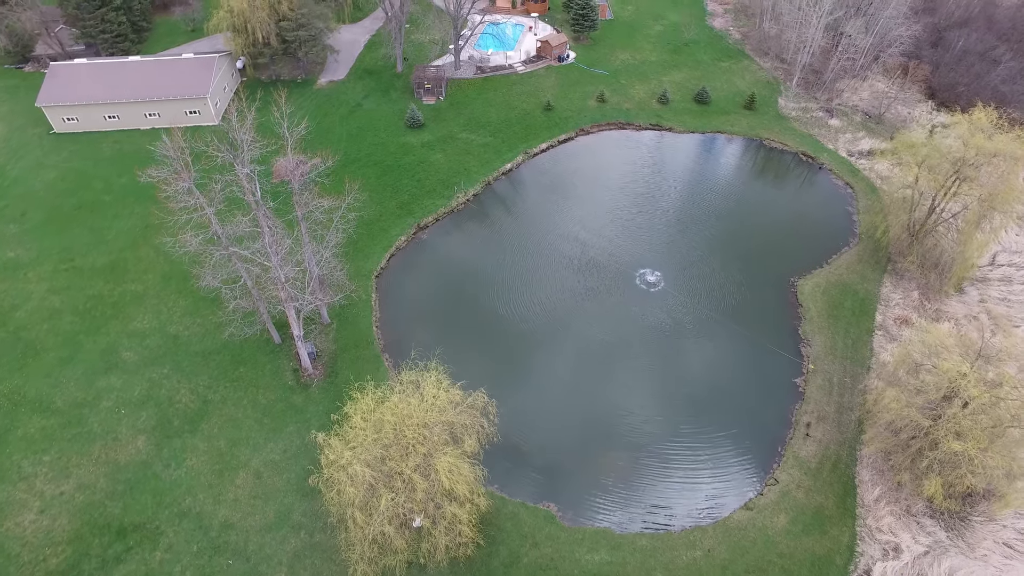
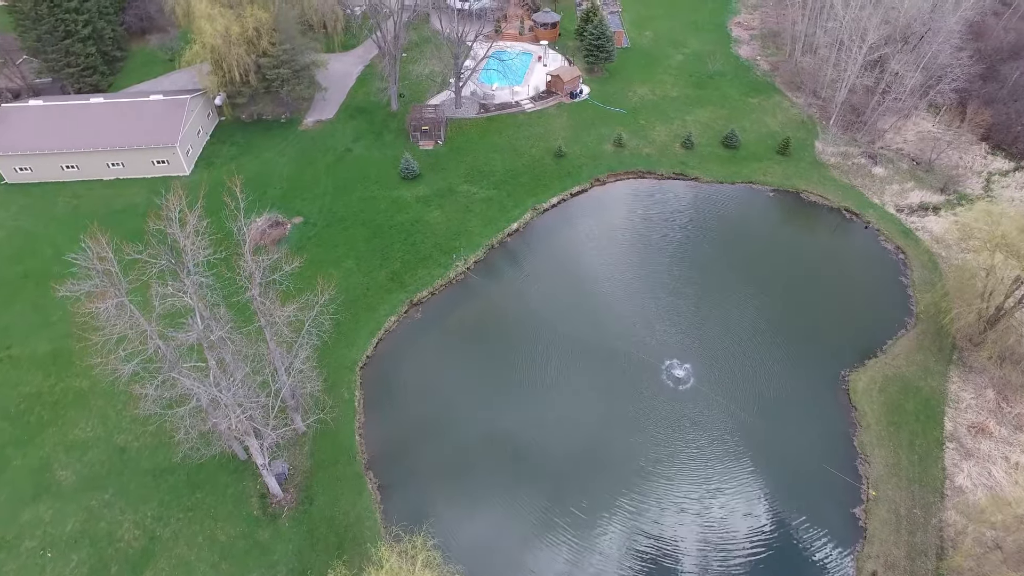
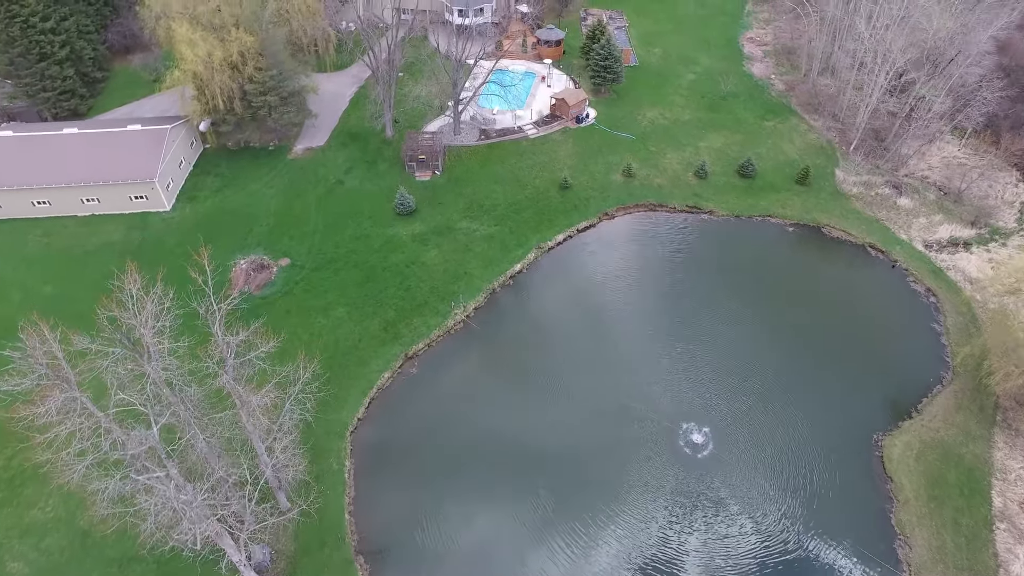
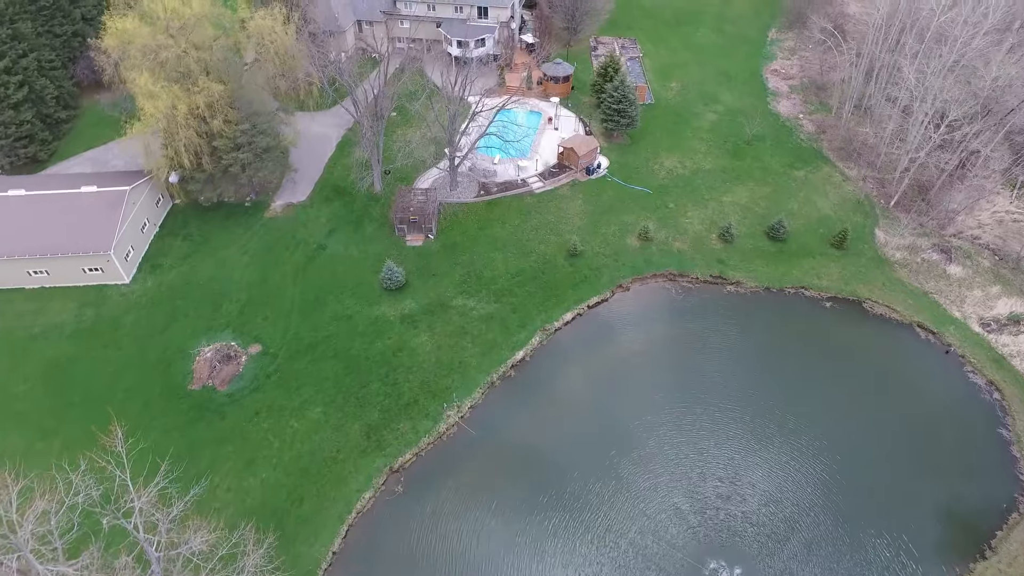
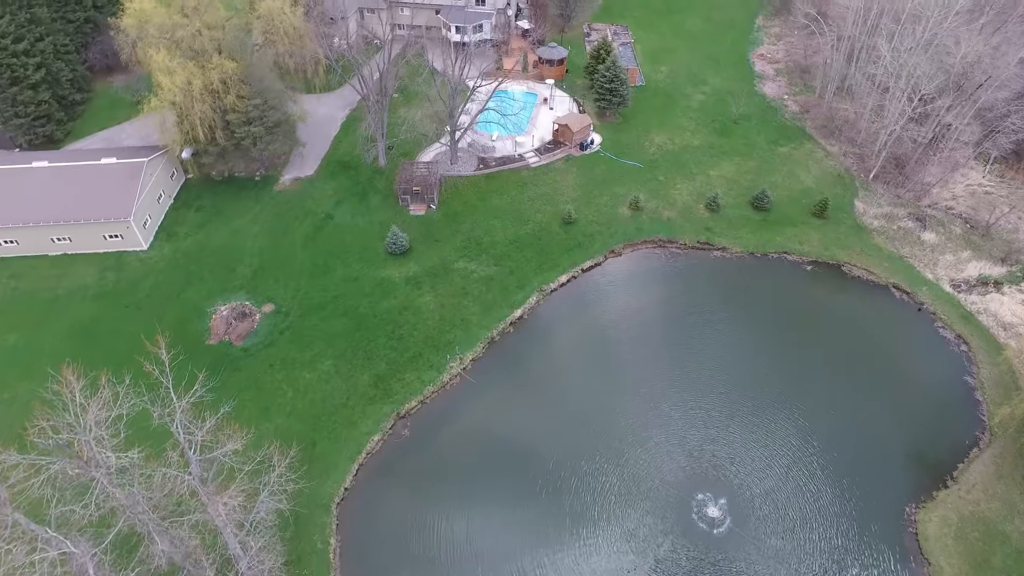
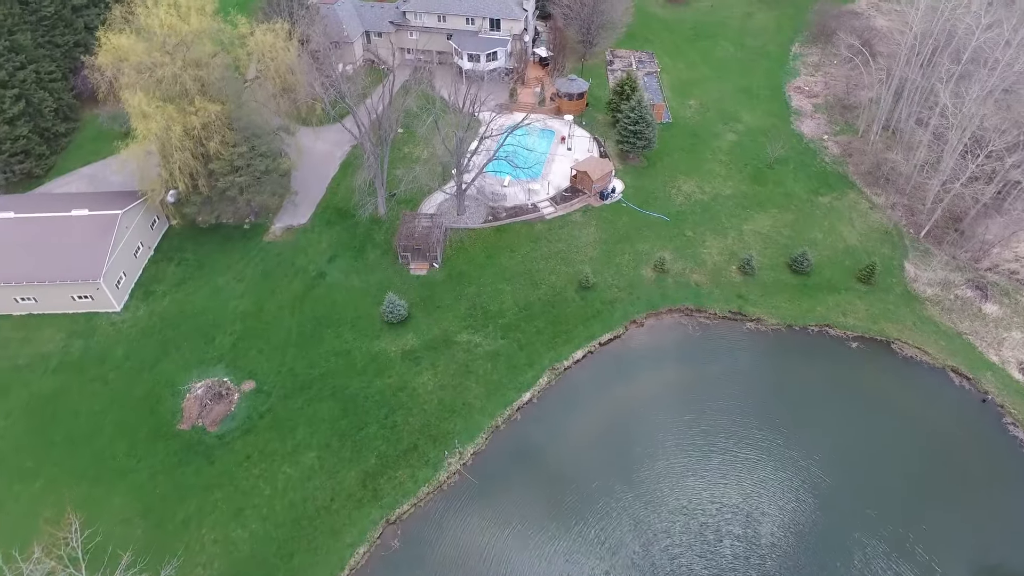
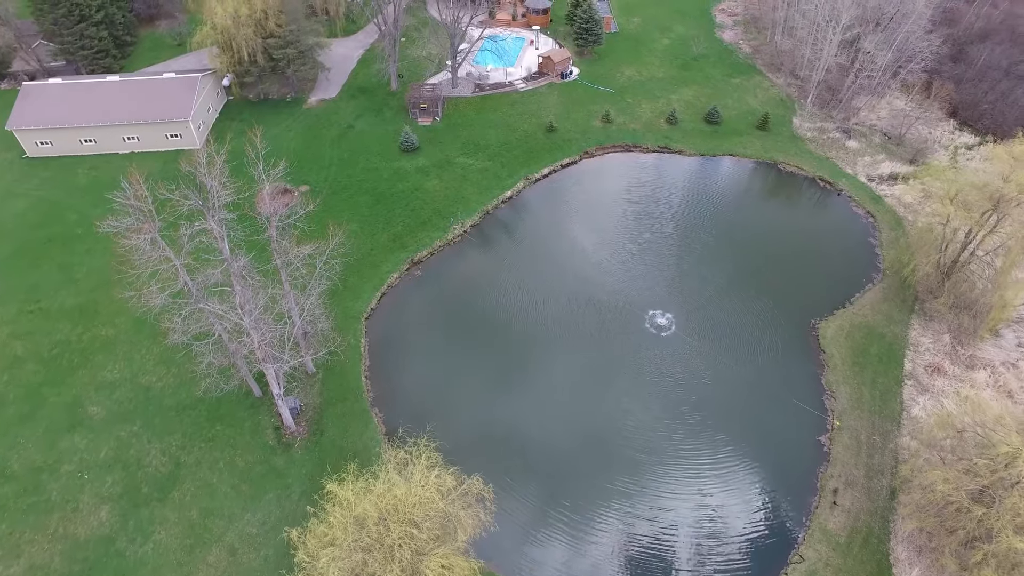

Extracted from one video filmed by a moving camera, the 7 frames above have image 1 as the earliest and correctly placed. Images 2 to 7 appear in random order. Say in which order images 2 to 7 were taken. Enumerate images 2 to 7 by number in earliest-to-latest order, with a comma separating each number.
7, 2, 3, 5, 4, 6
